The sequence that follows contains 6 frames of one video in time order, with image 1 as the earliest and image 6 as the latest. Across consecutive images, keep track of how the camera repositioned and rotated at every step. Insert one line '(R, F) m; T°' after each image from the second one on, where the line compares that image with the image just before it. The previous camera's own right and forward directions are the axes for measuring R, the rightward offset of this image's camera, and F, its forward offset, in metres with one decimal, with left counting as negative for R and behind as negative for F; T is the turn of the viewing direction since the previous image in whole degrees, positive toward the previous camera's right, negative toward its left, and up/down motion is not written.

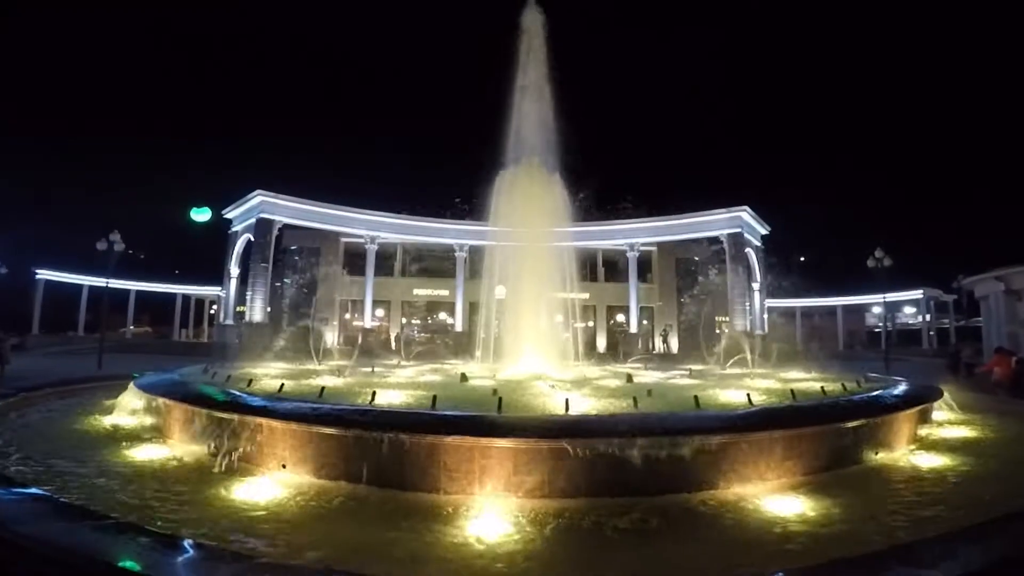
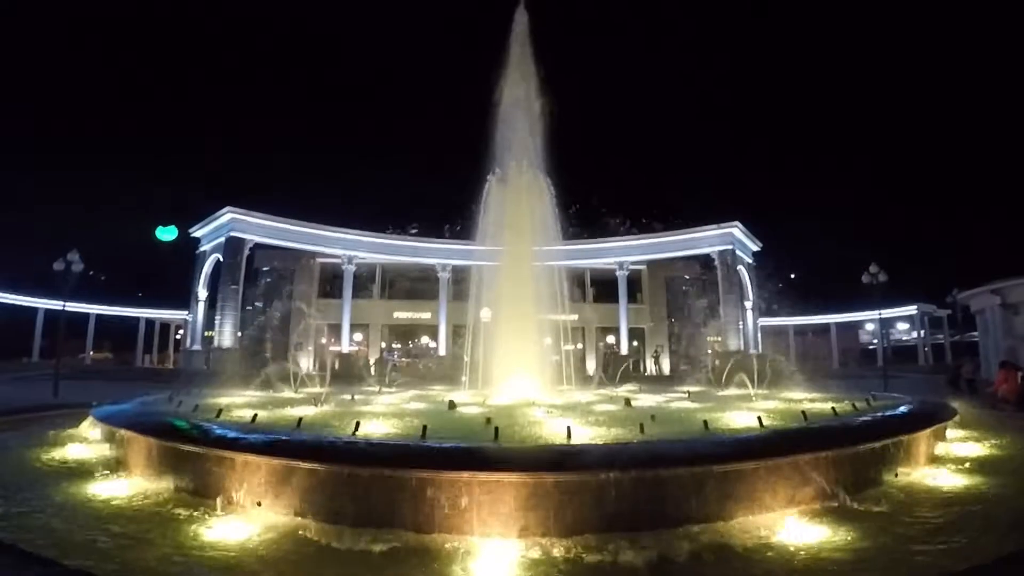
(-0.1, +0.5) m; +2°
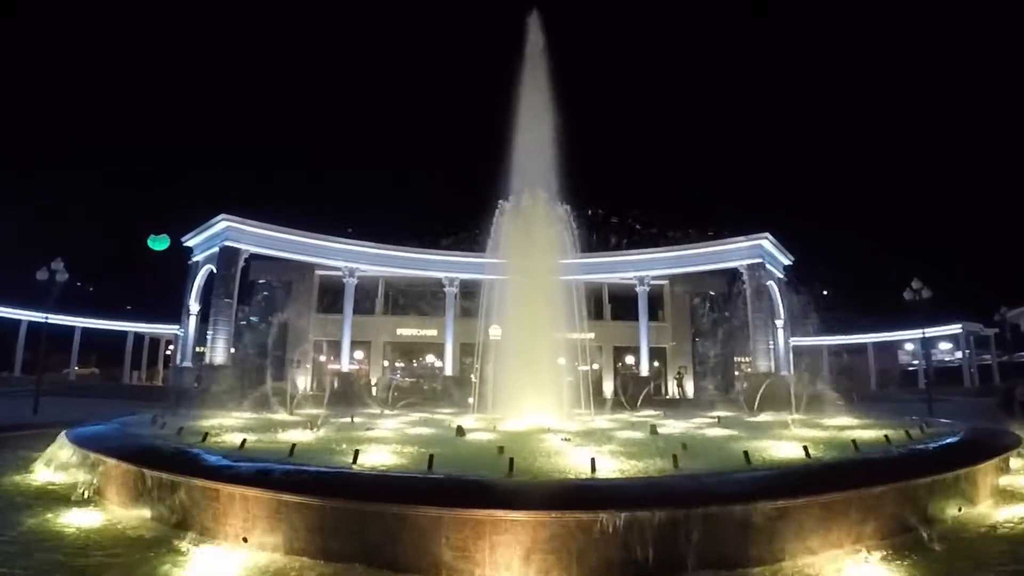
(+0.1, +0.7) m; -2°
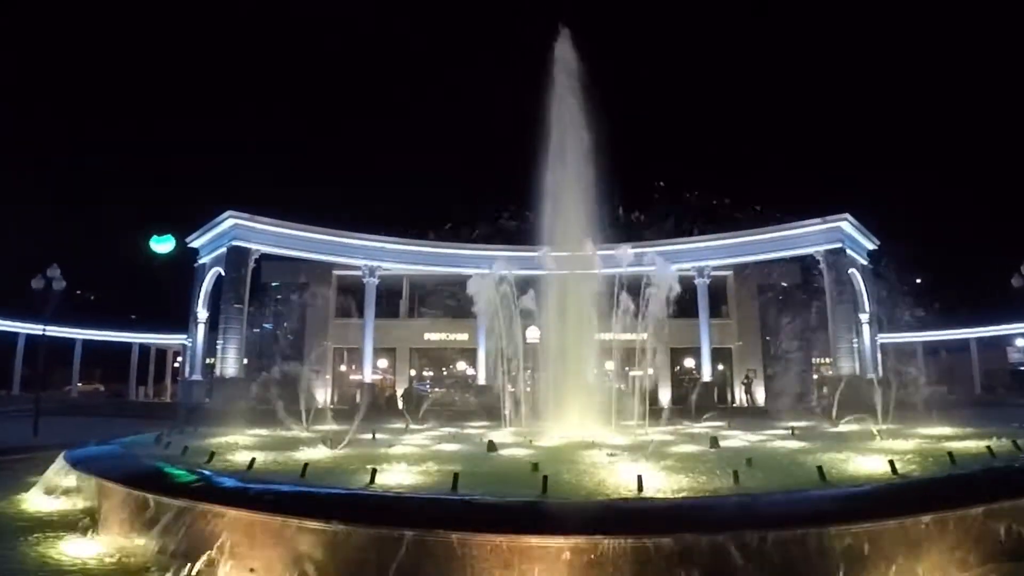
(+0.2, +1.1) m; -4°
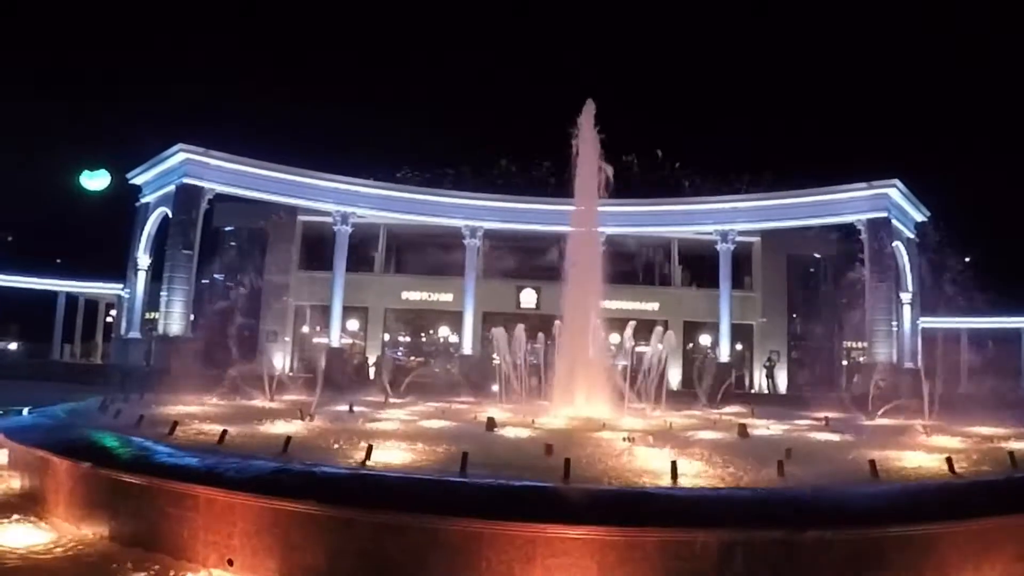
(0.0, +1.2) m; +1°
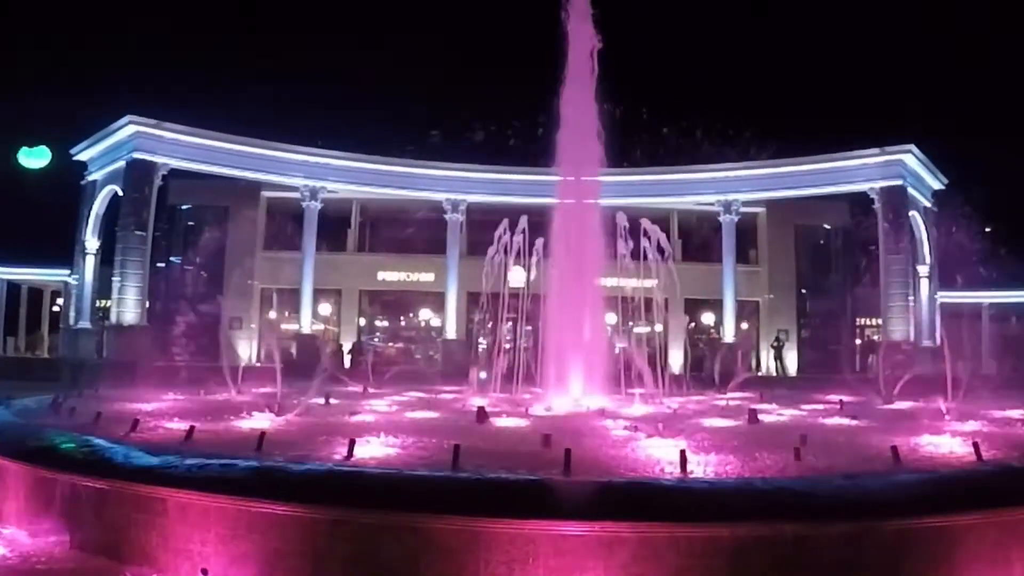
(0.0, +0.6) m; +1°
